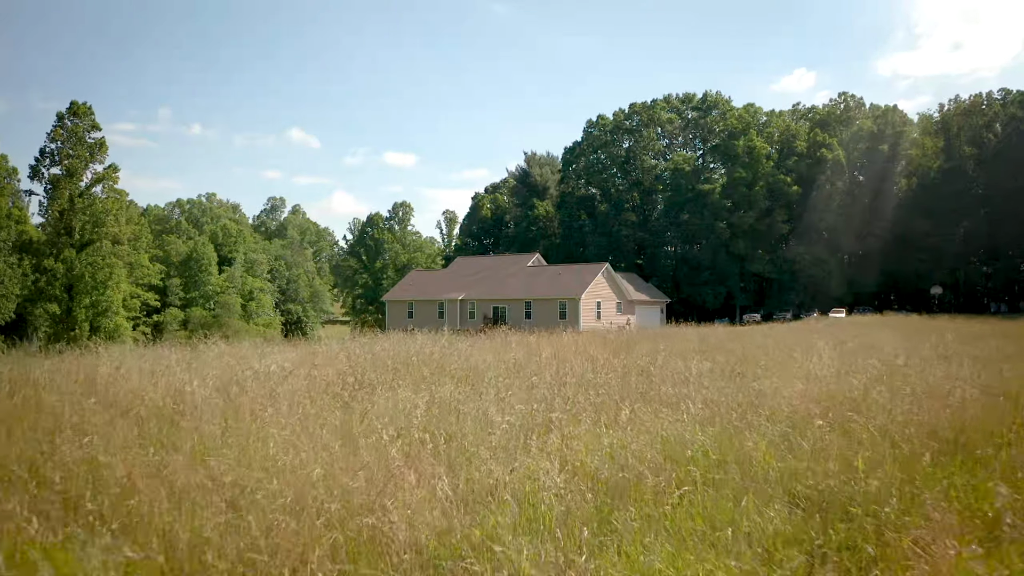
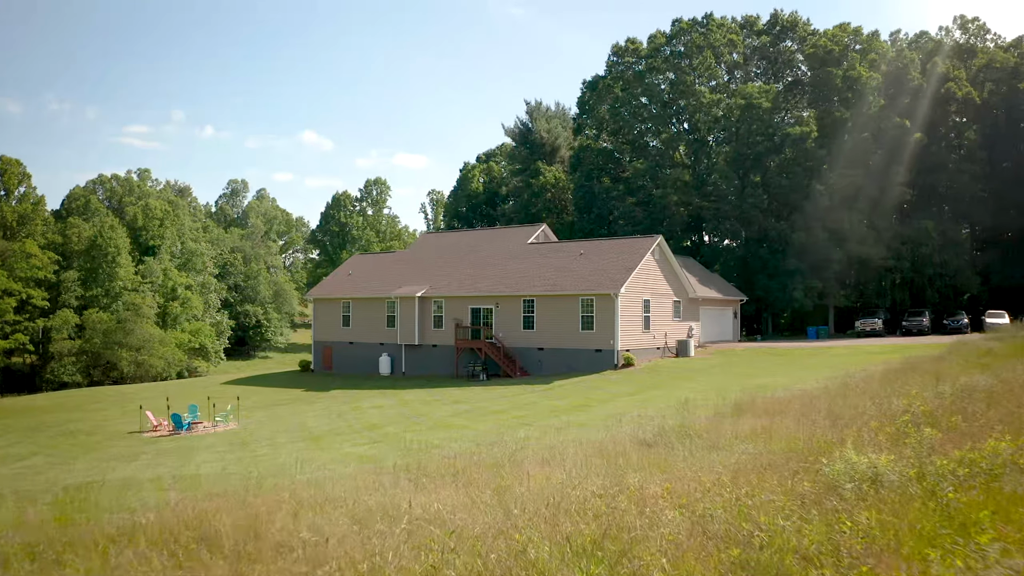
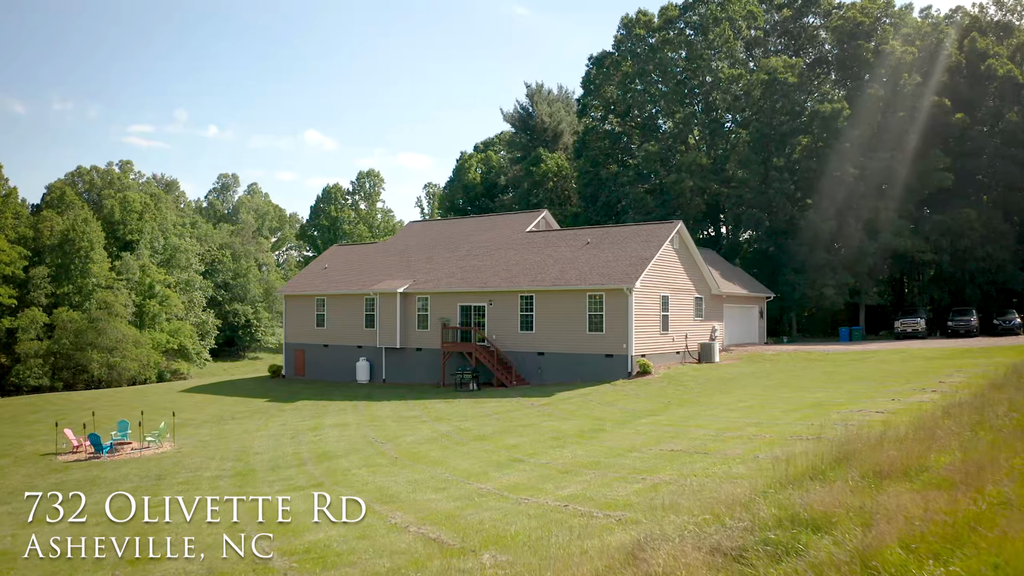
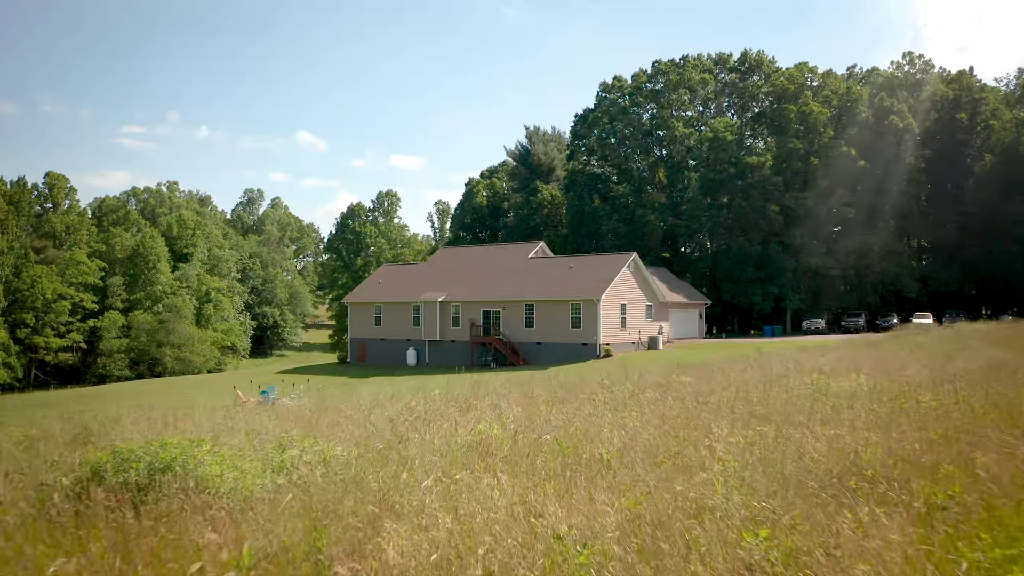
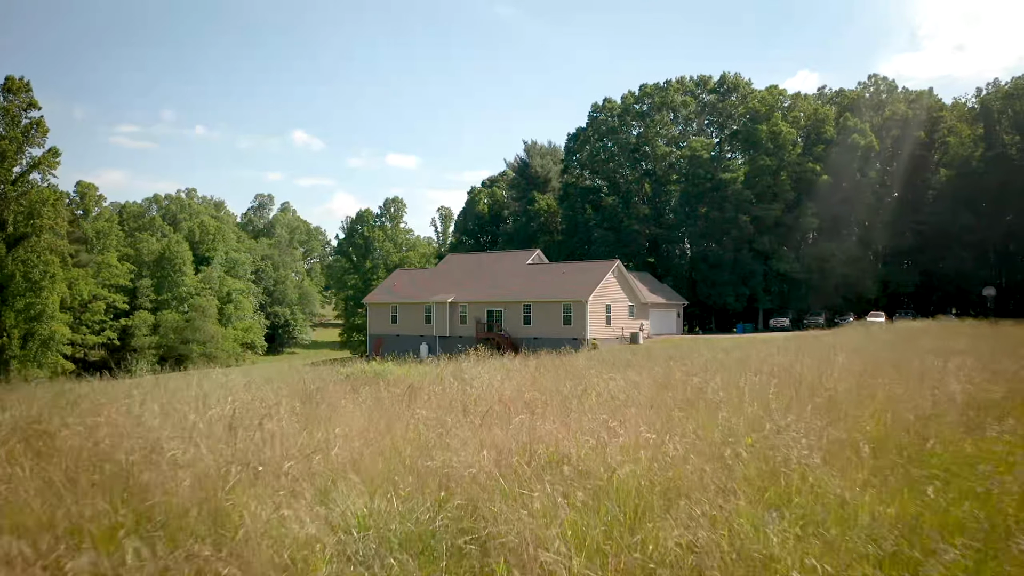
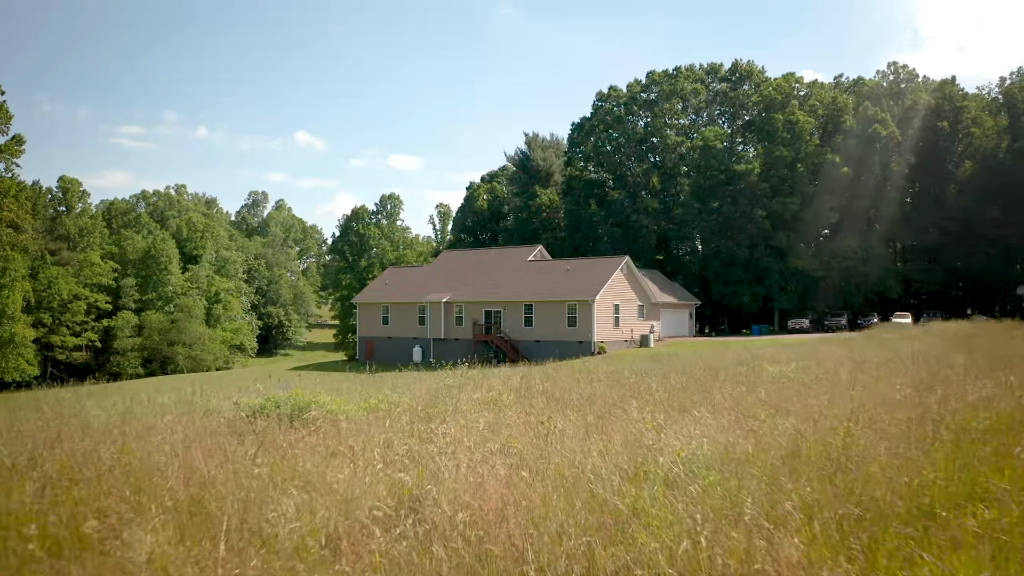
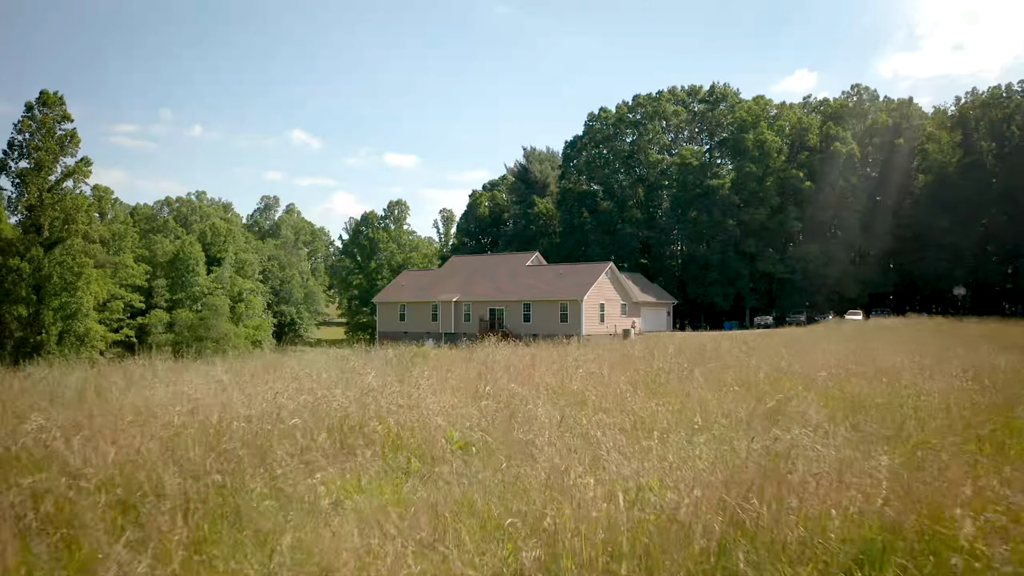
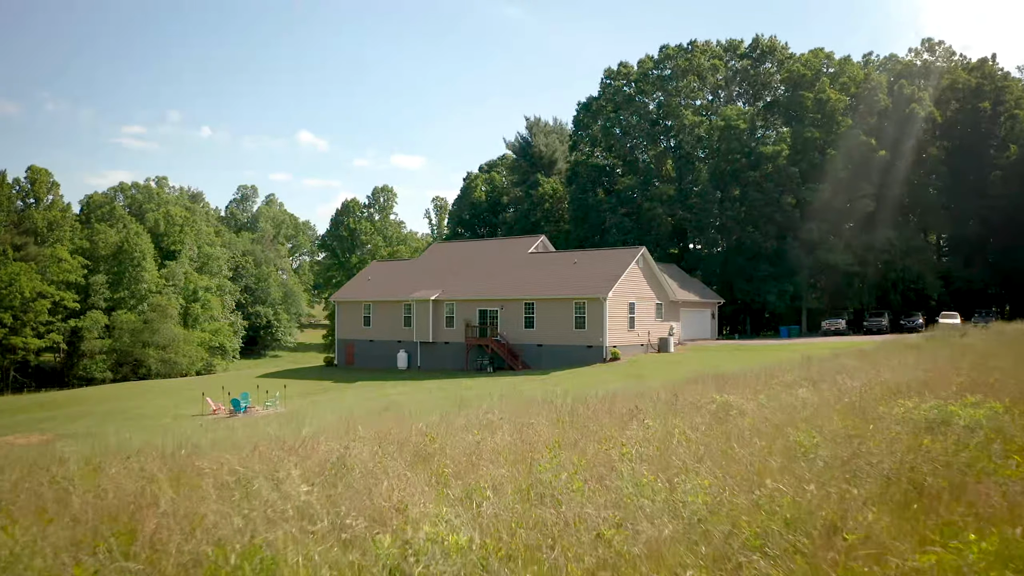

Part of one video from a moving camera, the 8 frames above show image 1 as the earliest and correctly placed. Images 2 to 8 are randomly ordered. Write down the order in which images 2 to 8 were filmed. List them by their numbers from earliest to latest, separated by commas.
7, 5, 6, 4, 8, 2, 3
